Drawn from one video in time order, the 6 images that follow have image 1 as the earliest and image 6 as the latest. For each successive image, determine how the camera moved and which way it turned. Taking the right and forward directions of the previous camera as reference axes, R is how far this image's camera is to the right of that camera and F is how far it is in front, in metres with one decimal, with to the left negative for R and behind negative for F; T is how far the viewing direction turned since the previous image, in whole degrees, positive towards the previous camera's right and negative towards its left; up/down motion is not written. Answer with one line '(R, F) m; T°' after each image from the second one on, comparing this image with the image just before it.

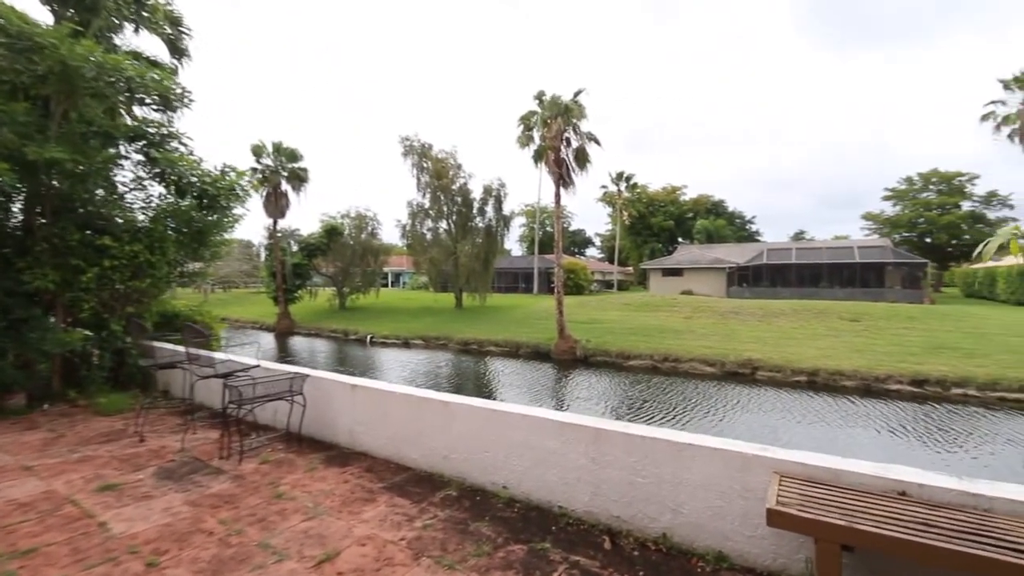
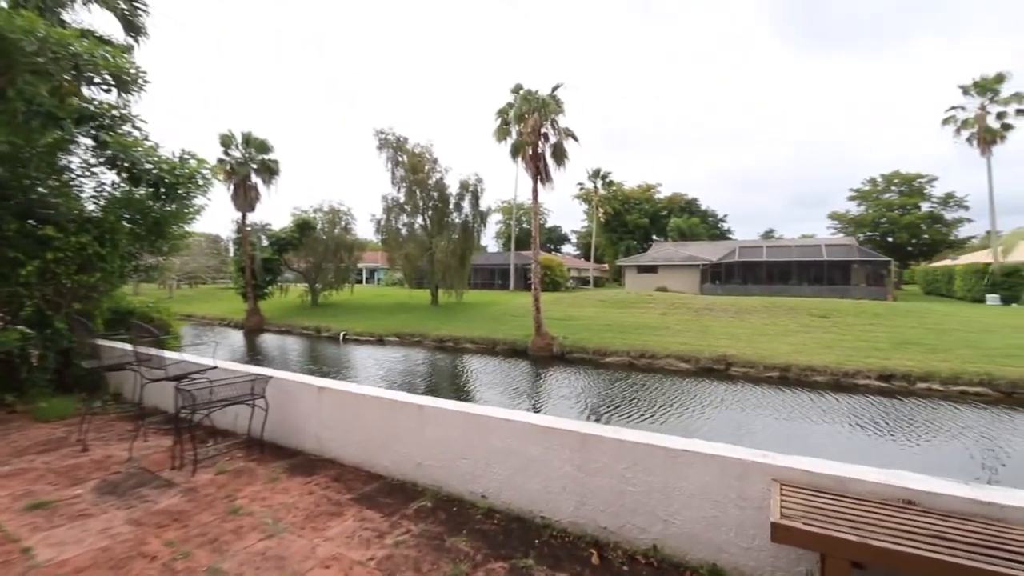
(0.0, +0.2) m; +3°
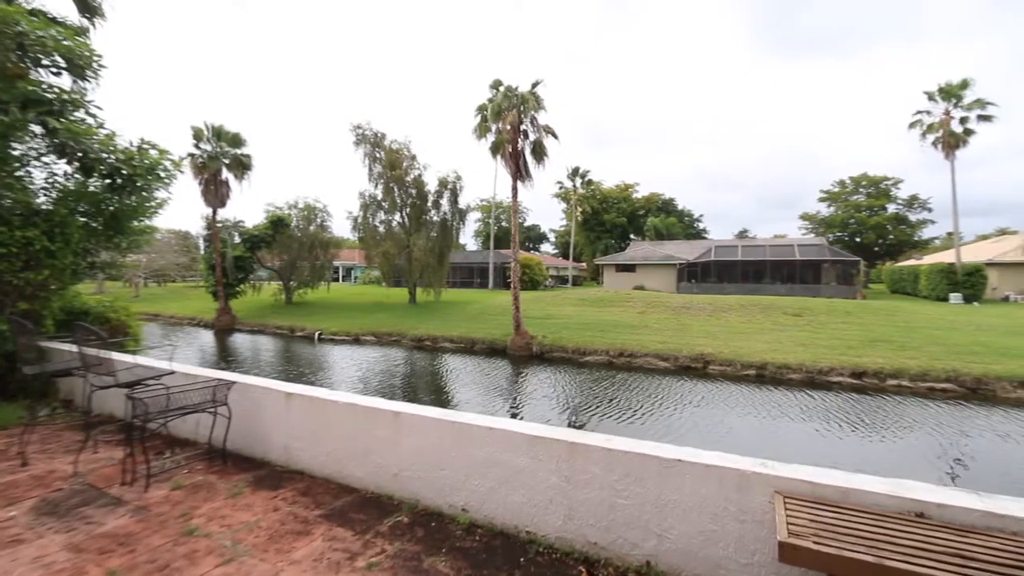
(0.0, +0.2) m; +3°
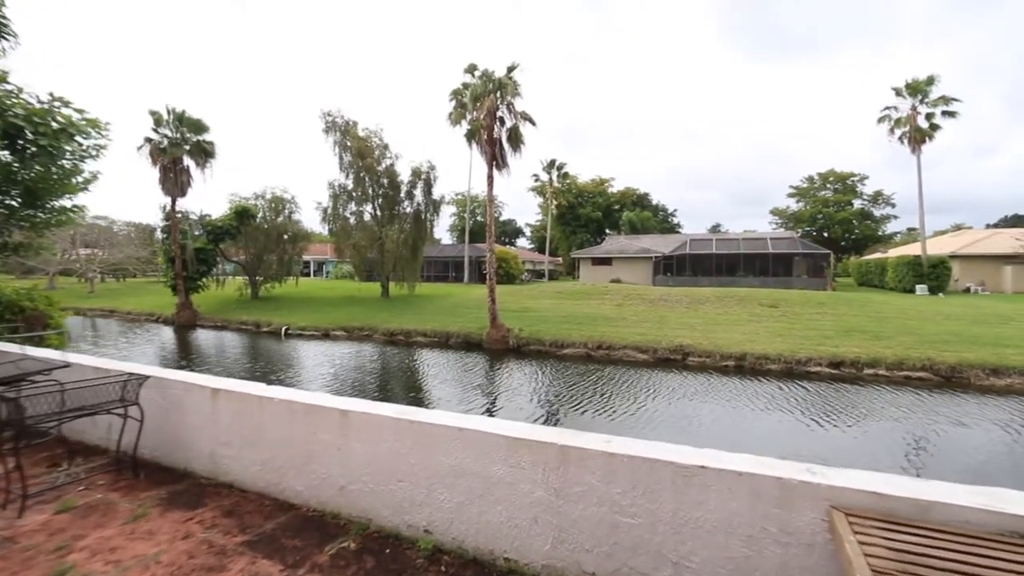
(0.0, +0.5) m; +3°
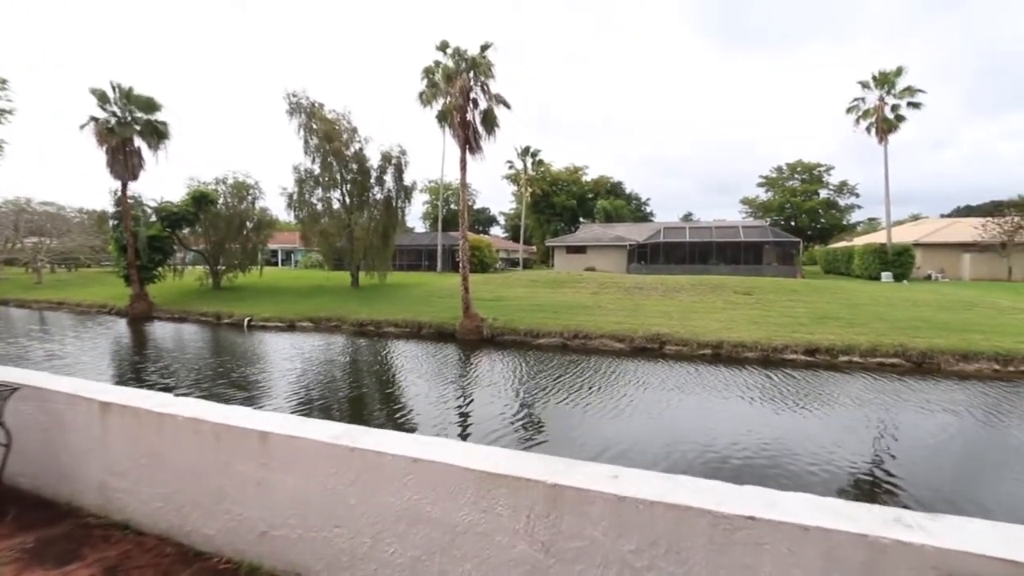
(0.0, +0.5) m; +3°
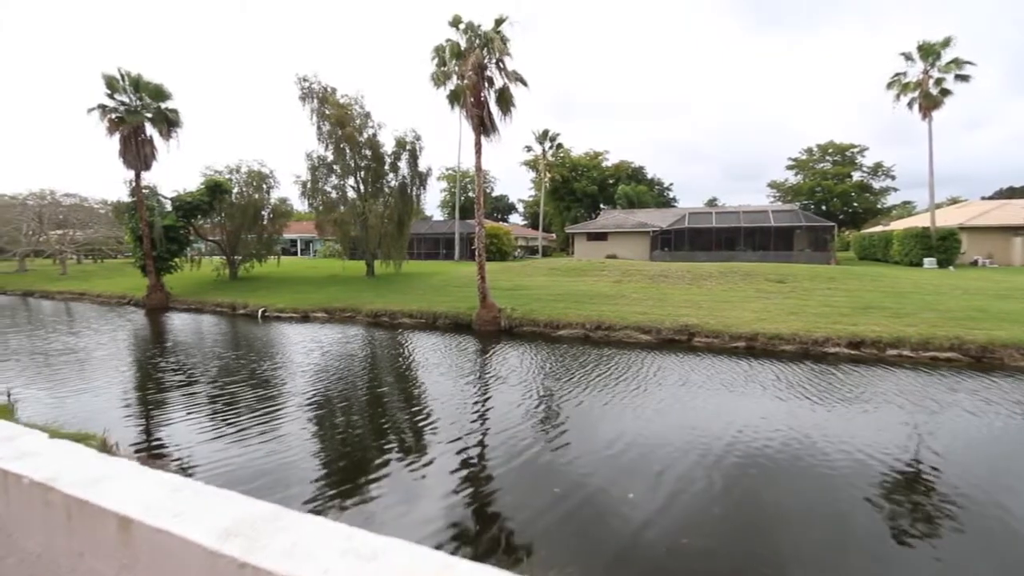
(0.0, +0.7) m; -2°
